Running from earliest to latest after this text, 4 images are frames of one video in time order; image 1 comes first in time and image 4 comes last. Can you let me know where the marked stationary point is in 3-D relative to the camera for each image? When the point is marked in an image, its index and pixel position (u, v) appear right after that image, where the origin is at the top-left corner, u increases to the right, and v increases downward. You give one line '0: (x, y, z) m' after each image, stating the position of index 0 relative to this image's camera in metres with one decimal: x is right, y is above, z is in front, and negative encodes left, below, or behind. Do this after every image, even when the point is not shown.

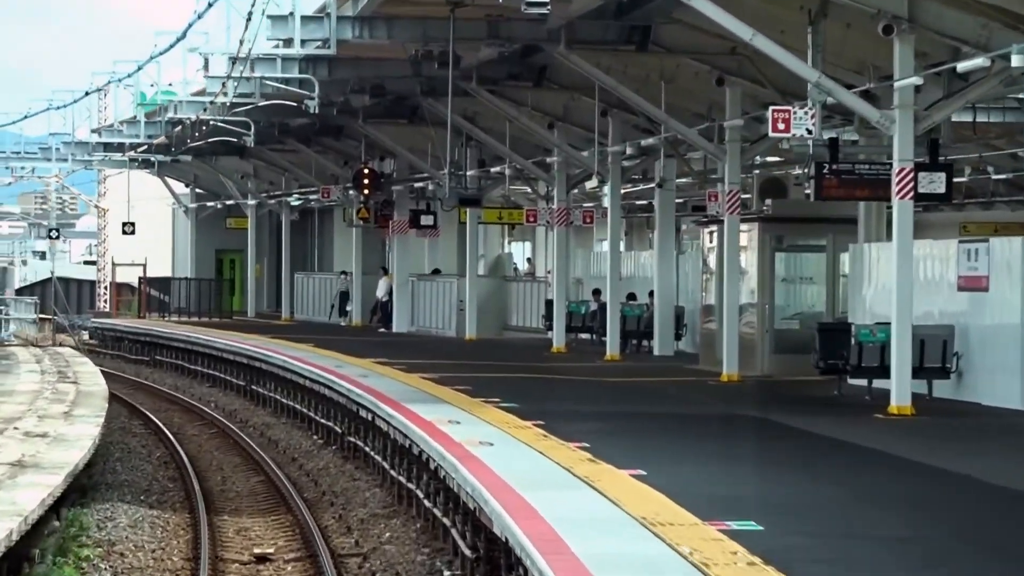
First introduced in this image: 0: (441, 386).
0: (-0.7, -0.9, +19.8) m
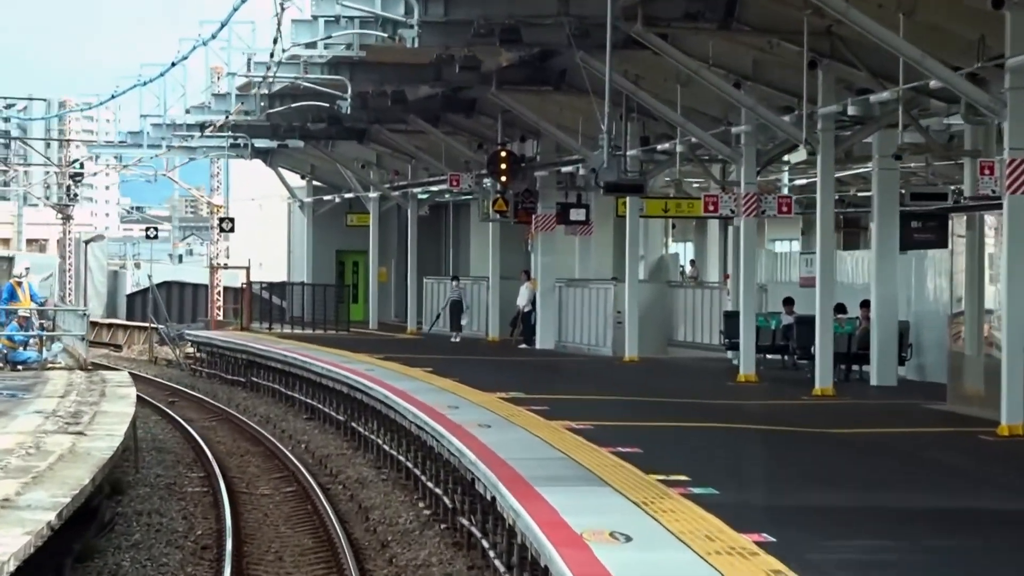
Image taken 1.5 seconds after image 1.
0: (+0.5, -1.0, +13.4) m
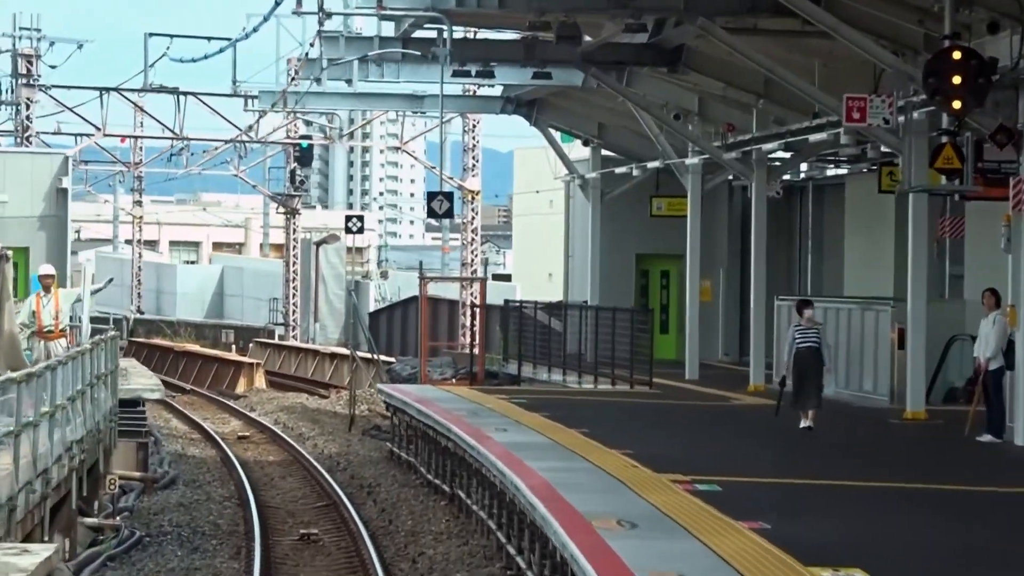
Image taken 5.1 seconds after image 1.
0: (+1.3, -1.2, -1.5) m
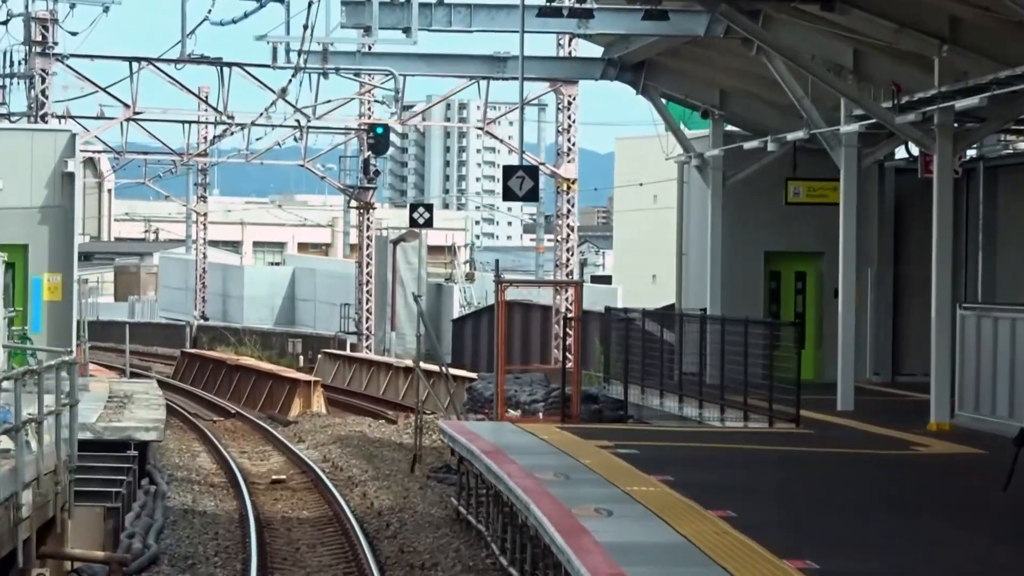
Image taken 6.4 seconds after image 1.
0: (+1.1, -1.2, -6.7) m
